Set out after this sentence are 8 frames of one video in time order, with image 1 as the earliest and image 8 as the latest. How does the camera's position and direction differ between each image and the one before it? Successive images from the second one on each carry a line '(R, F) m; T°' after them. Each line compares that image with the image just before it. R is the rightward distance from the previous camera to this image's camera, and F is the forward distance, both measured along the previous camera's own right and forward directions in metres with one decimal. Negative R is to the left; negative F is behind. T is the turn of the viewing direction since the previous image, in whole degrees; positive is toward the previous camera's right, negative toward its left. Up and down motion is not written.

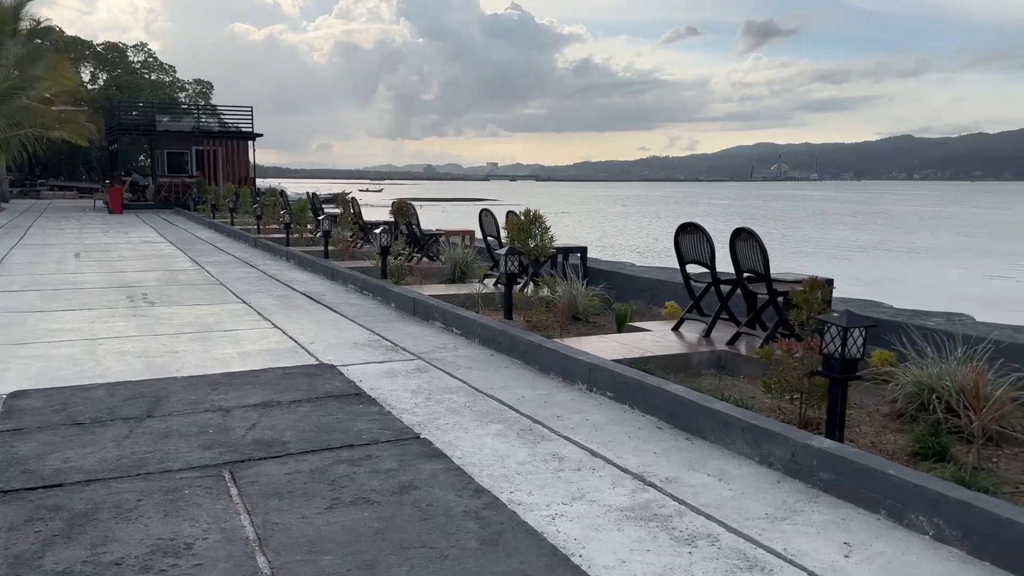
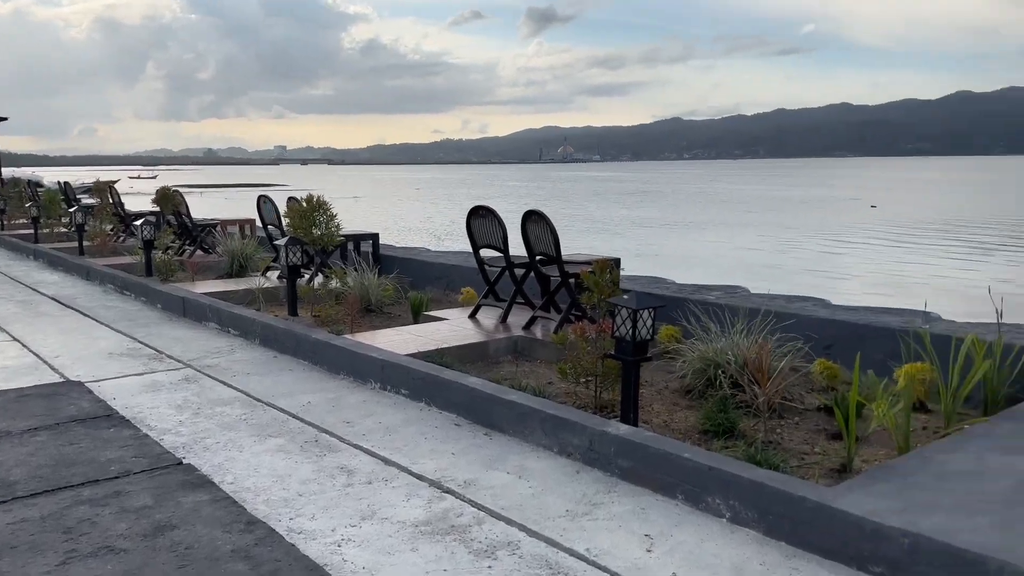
(+0.1, +0.4) m; +14°
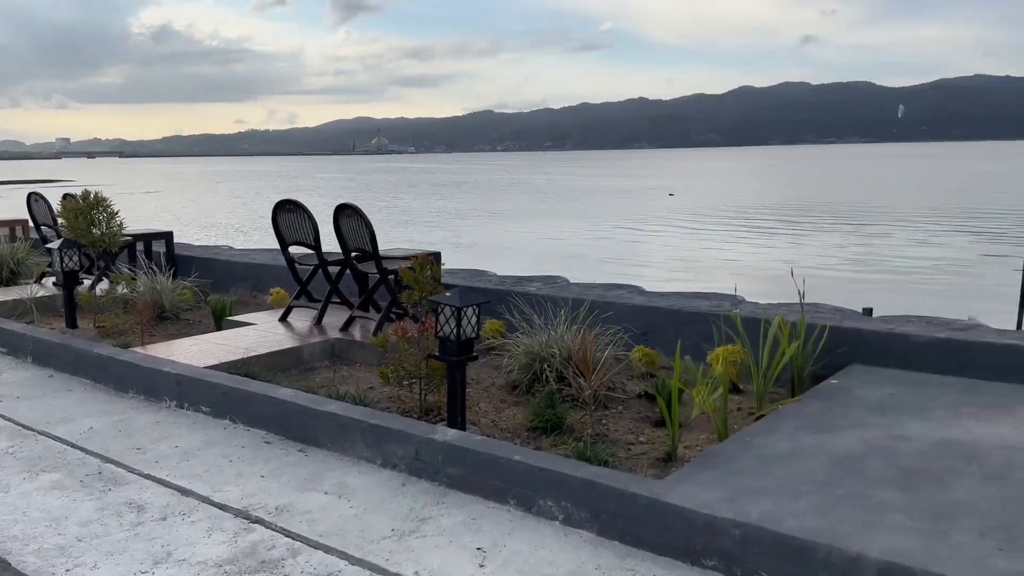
(0.0, +0.3) m; +13°
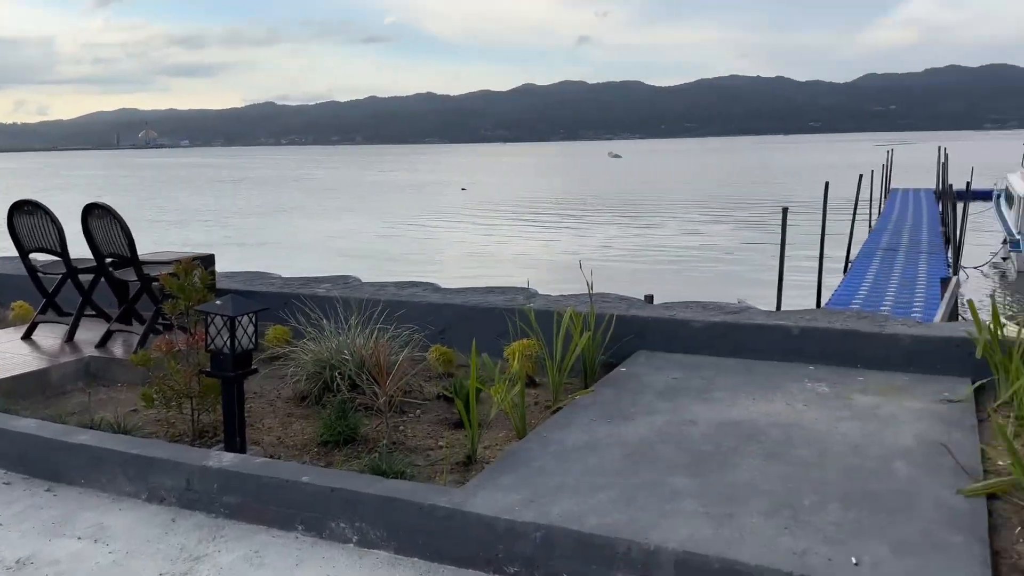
(+0.1, +0.2) m; +14°
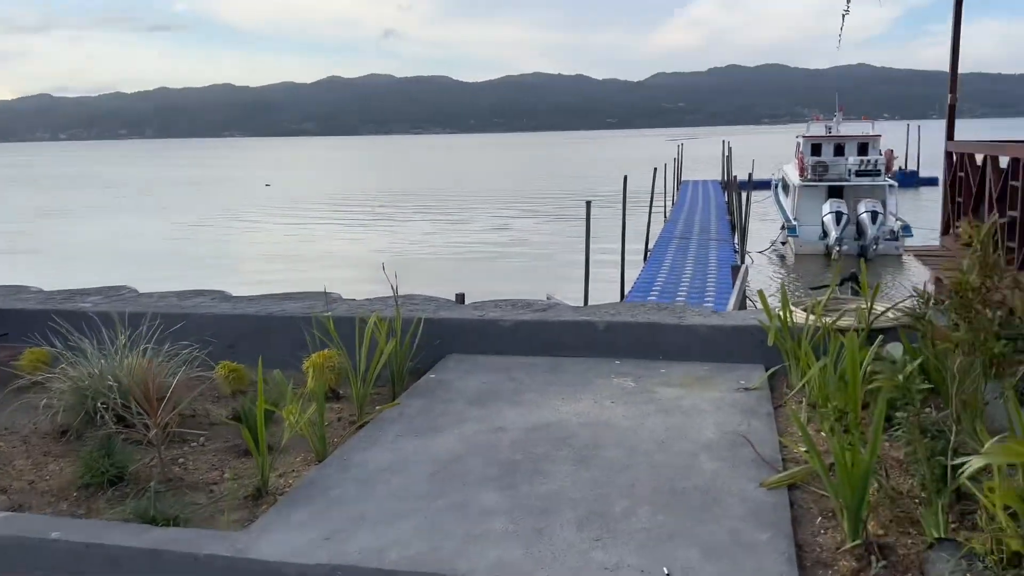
(+0.1, +0.3) m; +13°
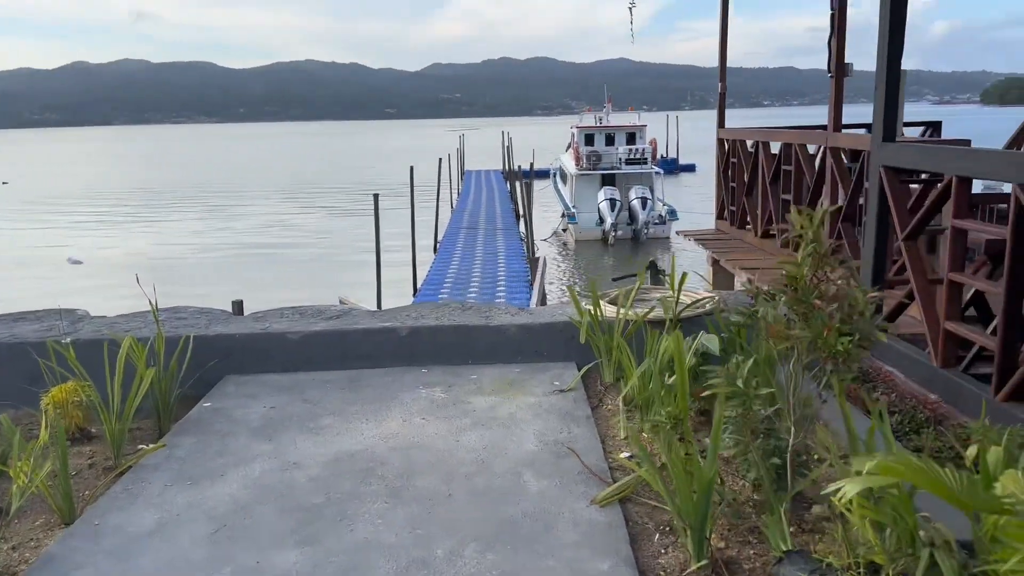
(0.0, +0.4) m; +15°
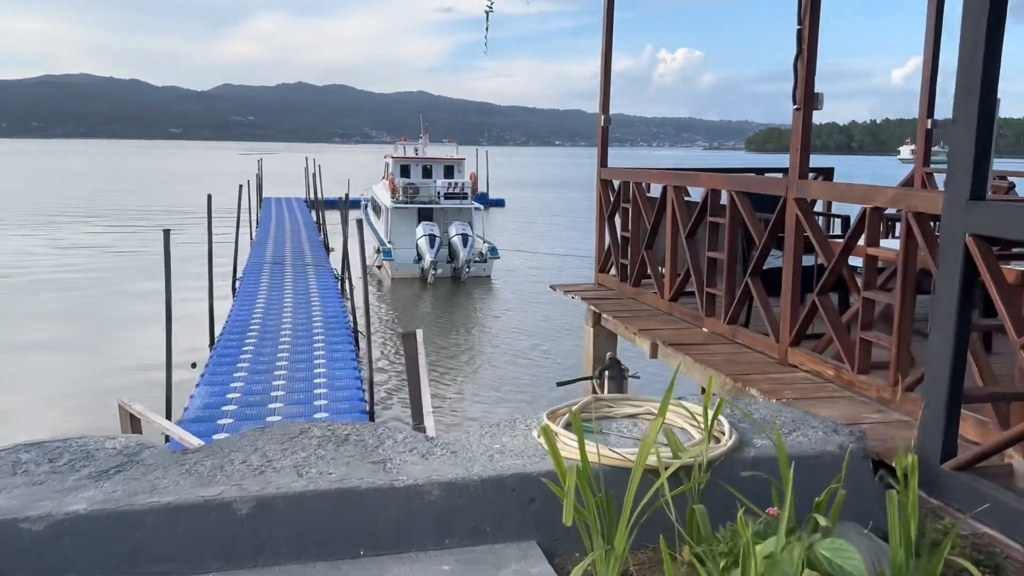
(-0.4, +1.6) m; +14°
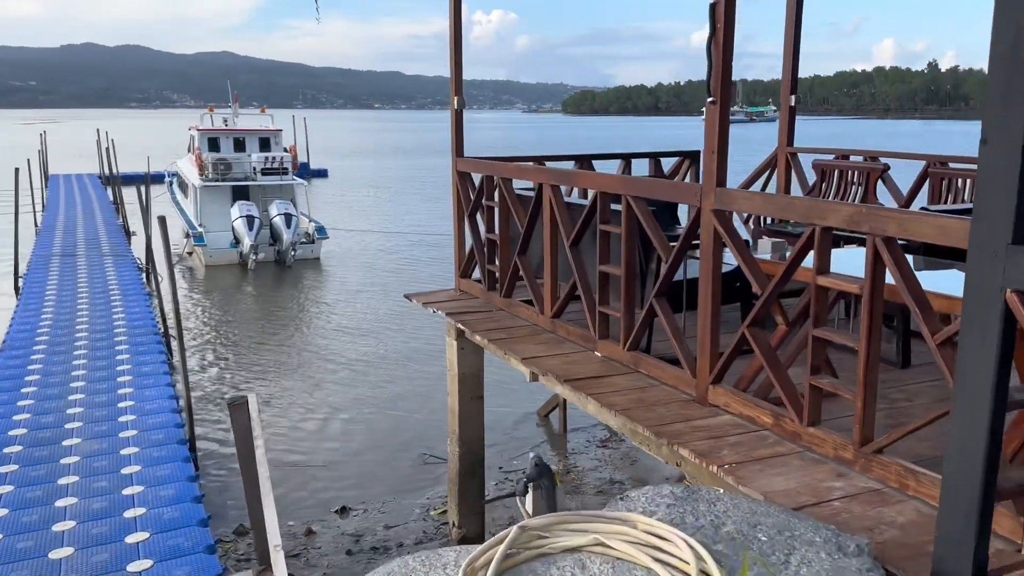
(-0.1, +1.0) m; +12°
